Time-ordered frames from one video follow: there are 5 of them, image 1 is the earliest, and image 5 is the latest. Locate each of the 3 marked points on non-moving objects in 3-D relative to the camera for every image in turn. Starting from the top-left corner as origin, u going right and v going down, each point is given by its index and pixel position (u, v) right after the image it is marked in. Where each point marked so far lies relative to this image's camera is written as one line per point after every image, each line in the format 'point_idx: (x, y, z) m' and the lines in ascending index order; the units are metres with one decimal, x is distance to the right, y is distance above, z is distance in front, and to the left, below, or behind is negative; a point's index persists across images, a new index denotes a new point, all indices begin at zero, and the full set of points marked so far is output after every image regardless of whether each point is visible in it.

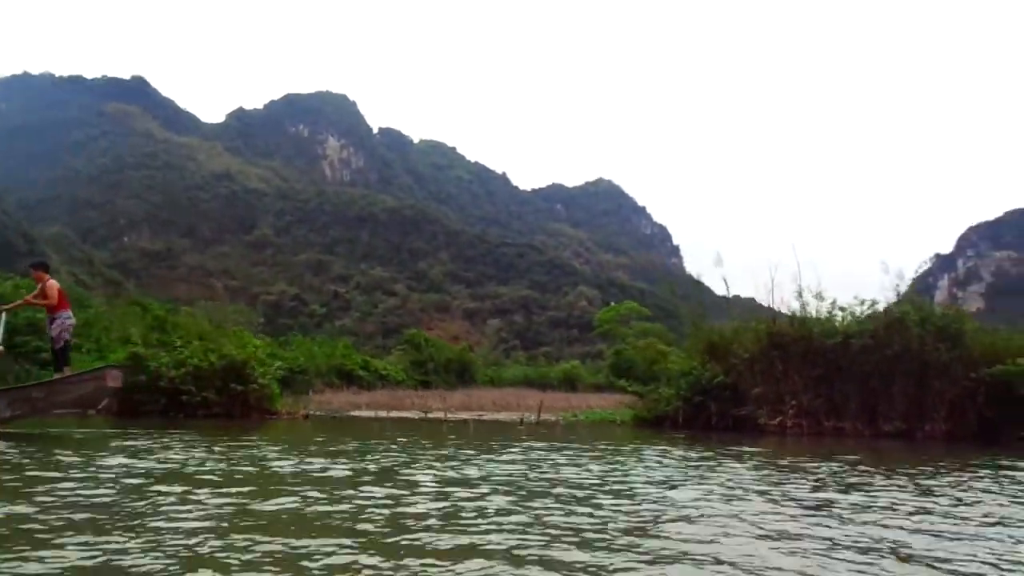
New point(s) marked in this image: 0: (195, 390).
0: (-6.5, -2.1, +16.8) m
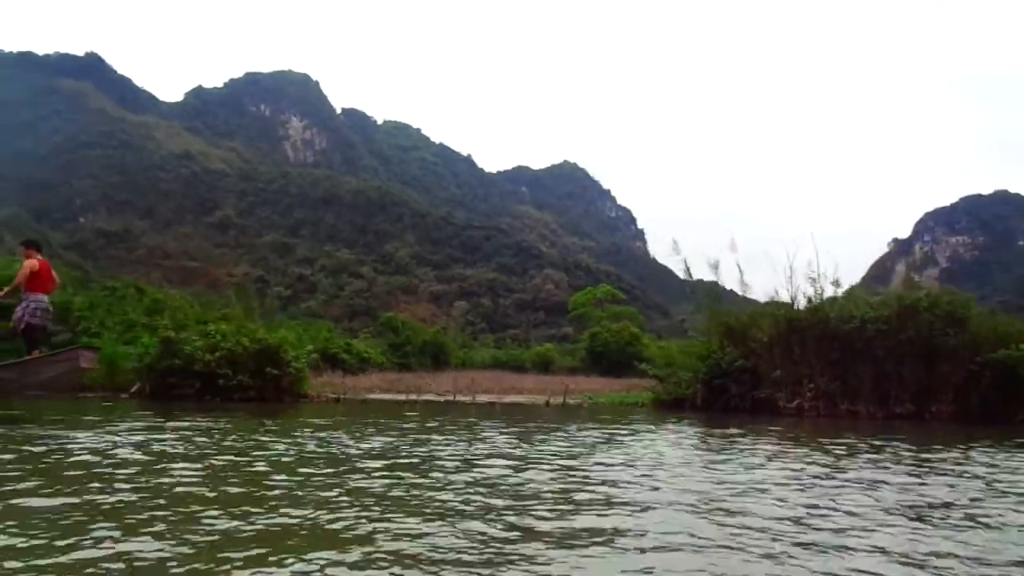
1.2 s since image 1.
0: (-5.8, -1.8, +16.9) m
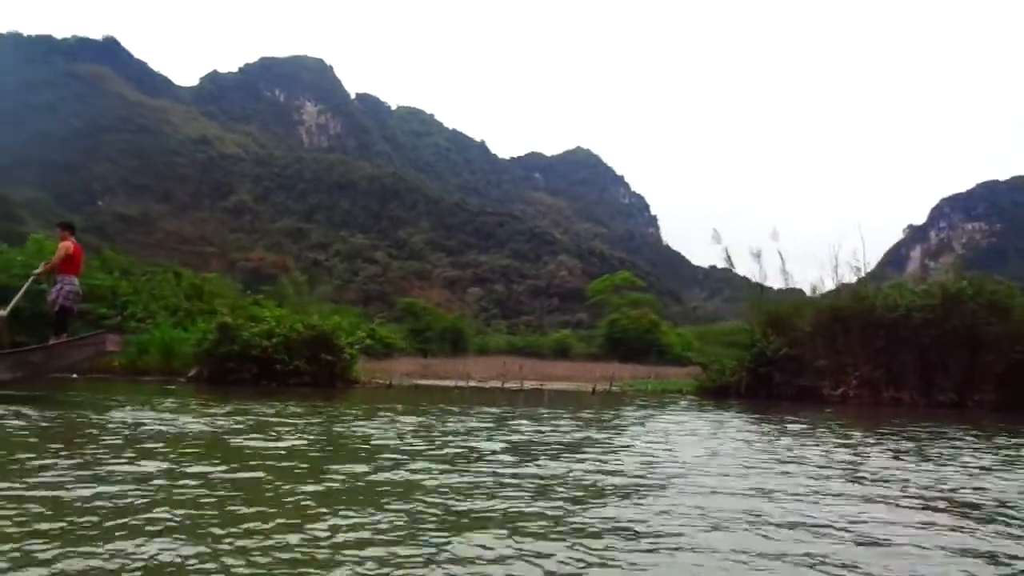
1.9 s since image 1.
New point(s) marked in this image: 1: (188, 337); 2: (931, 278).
0: (-4.8, -1.5, +17.2) m
1: (-7.6, -1.2, +19.1) m
2: (+10.2, +0.2, +19.9) m
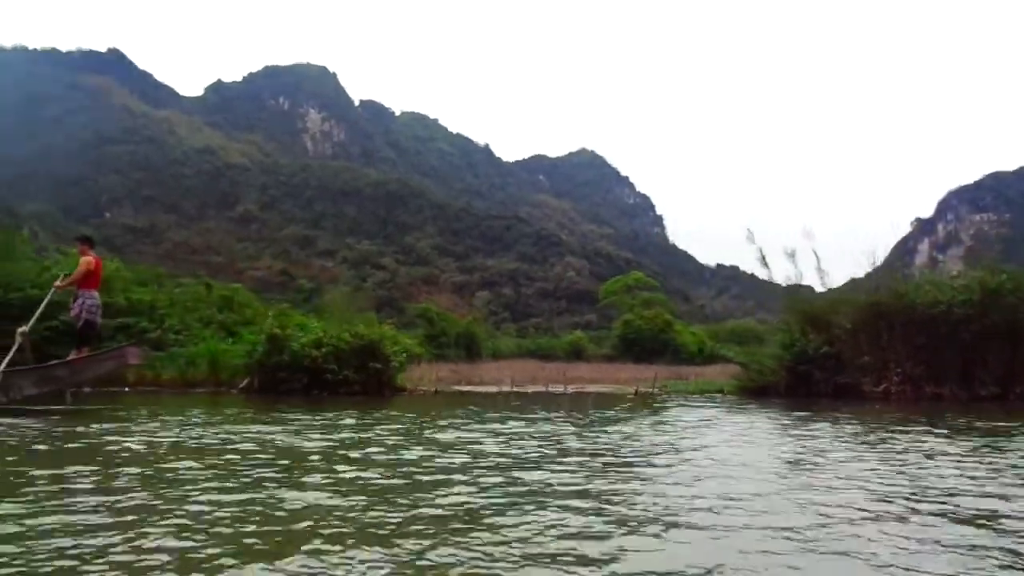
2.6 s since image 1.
0: (-3.8, -1.7, +17.4) m
1: (-6.6, -1.4, +19.3) m
2: (+11.1, +0.3, +20.0) m
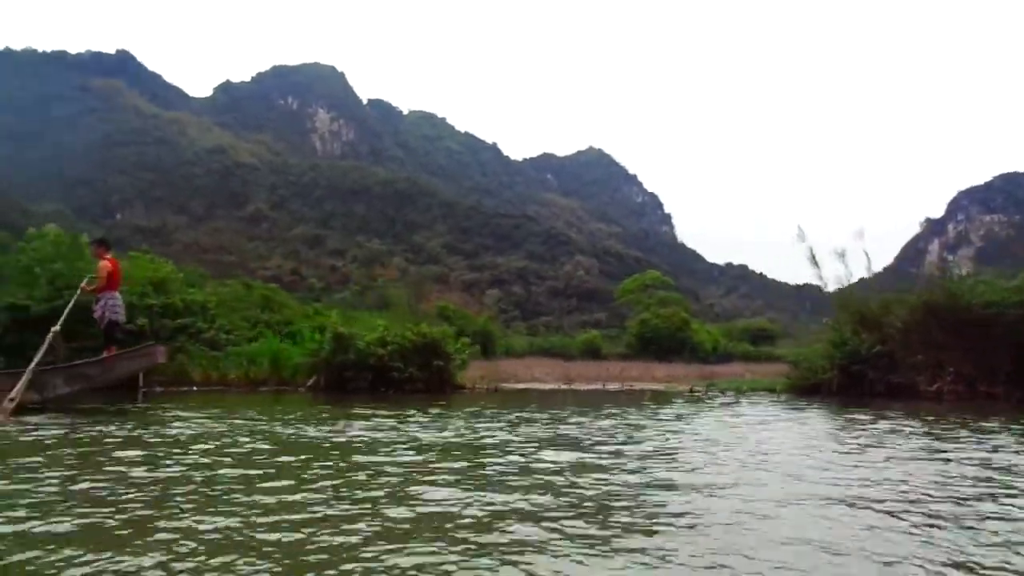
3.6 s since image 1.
0: (-2.5, -1.7, +17.6) m
1: (-5.3, -1.4, +19.6) m
2: (+12.4, +0.4, +20.1) m
